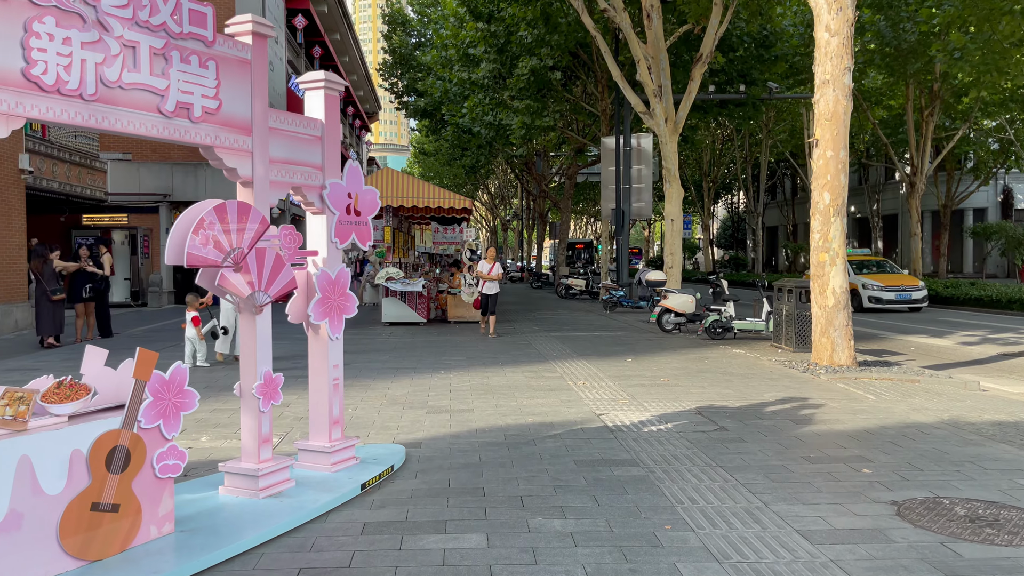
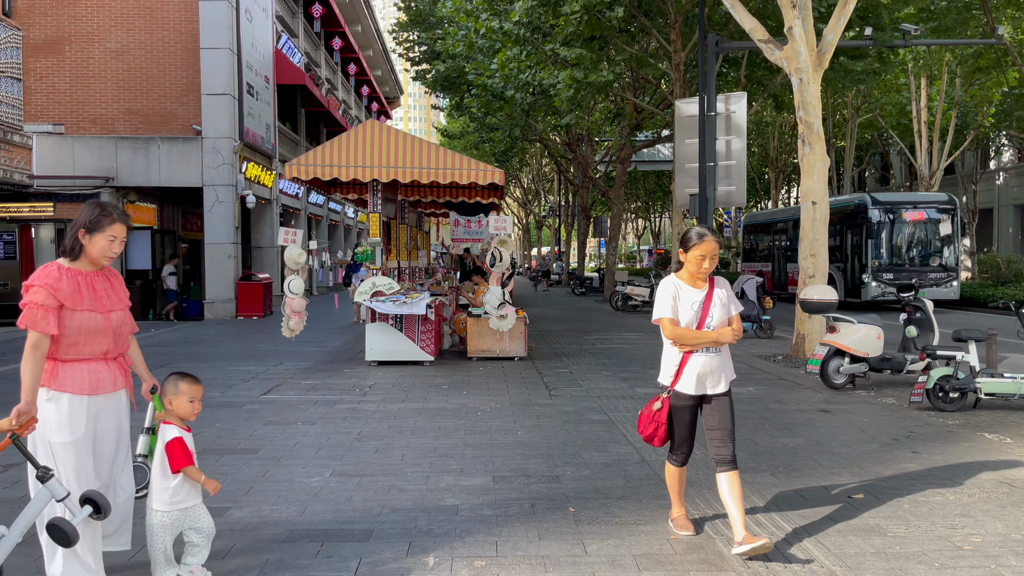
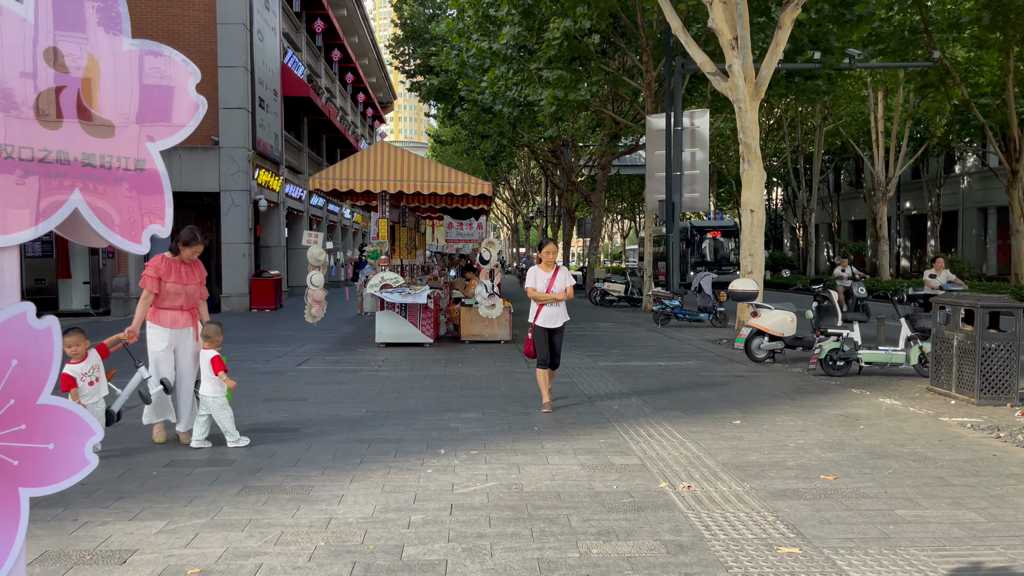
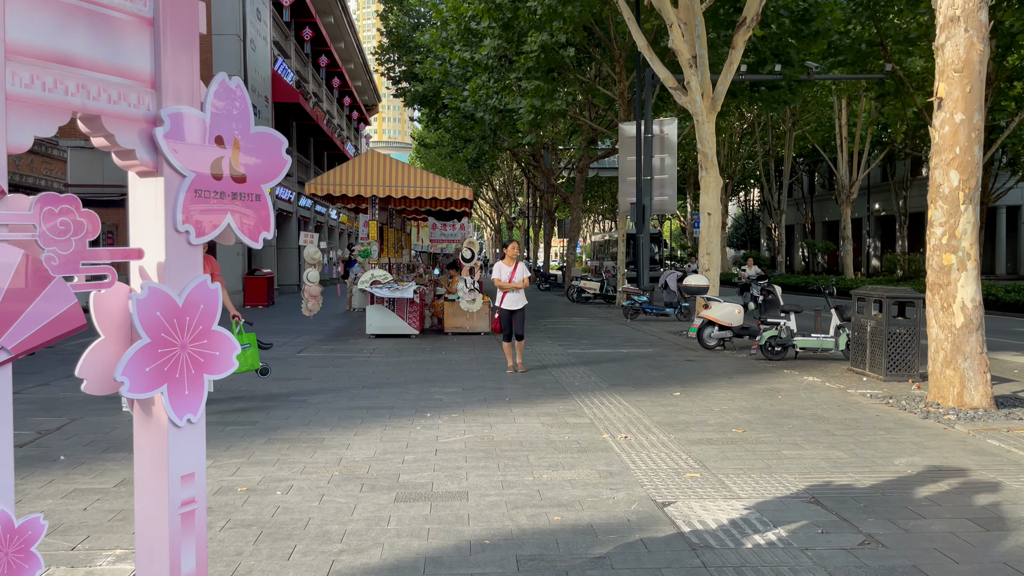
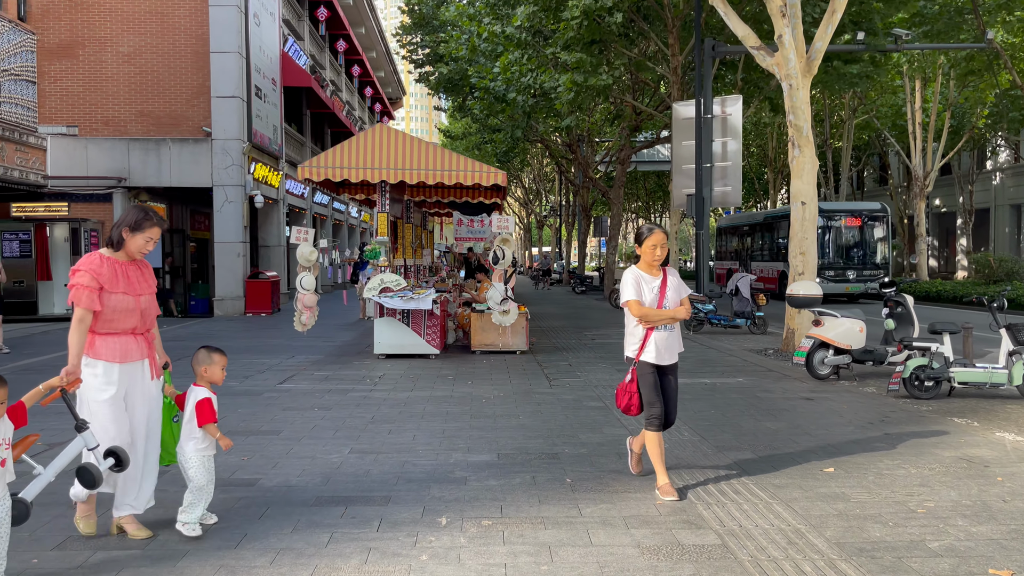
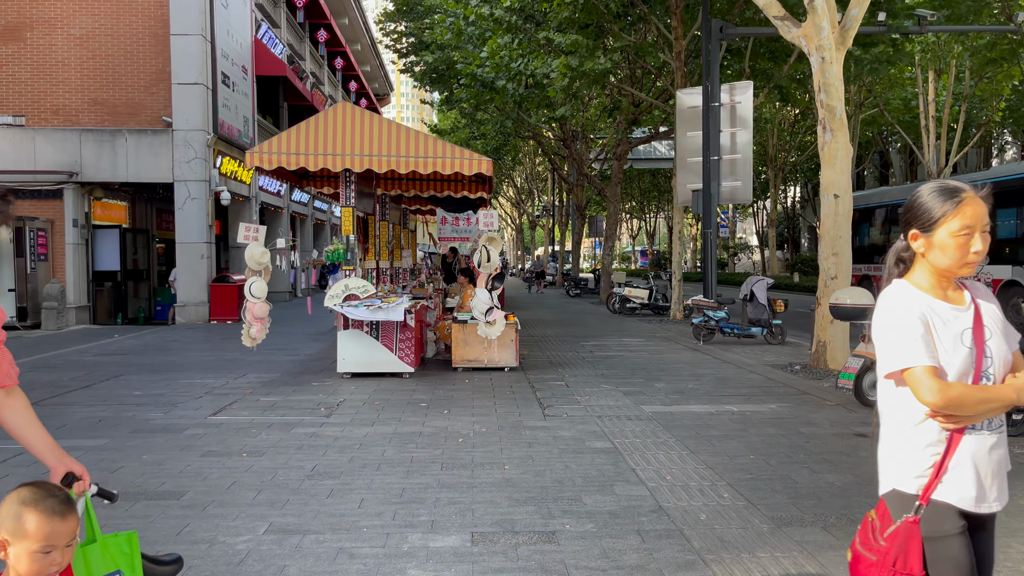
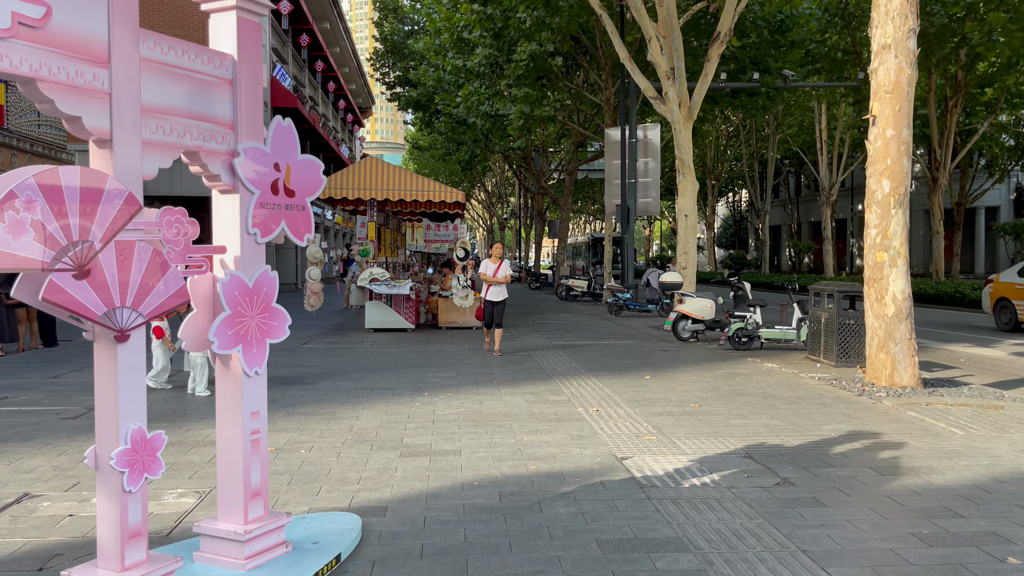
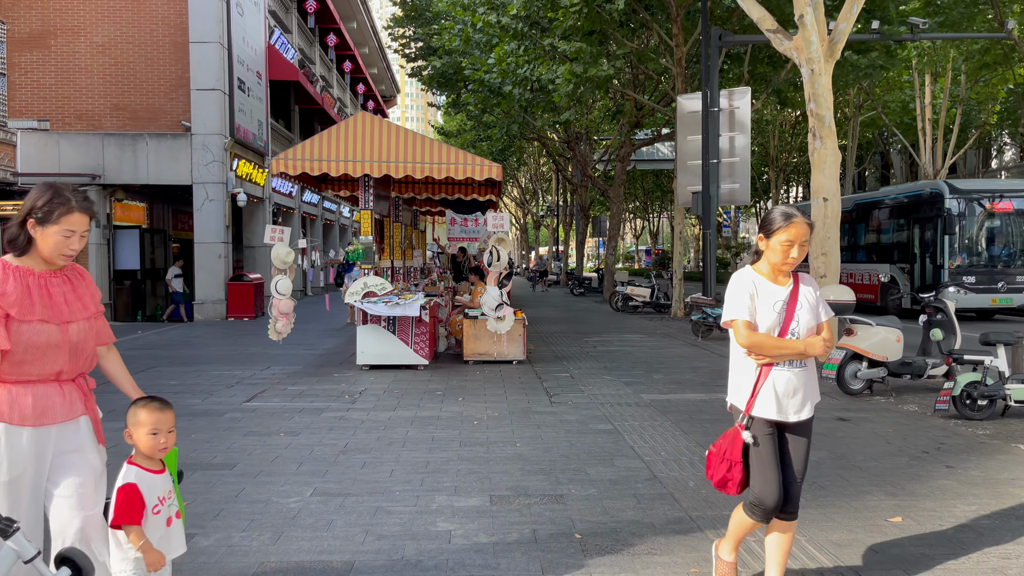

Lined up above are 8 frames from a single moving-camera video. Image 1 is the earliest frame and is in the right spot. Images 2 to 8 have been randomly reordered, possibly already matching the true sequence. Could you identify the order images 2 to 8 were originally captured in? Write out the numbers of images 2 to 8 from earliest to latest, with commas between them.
7, 4, 3, 5, 2, 8, 6
